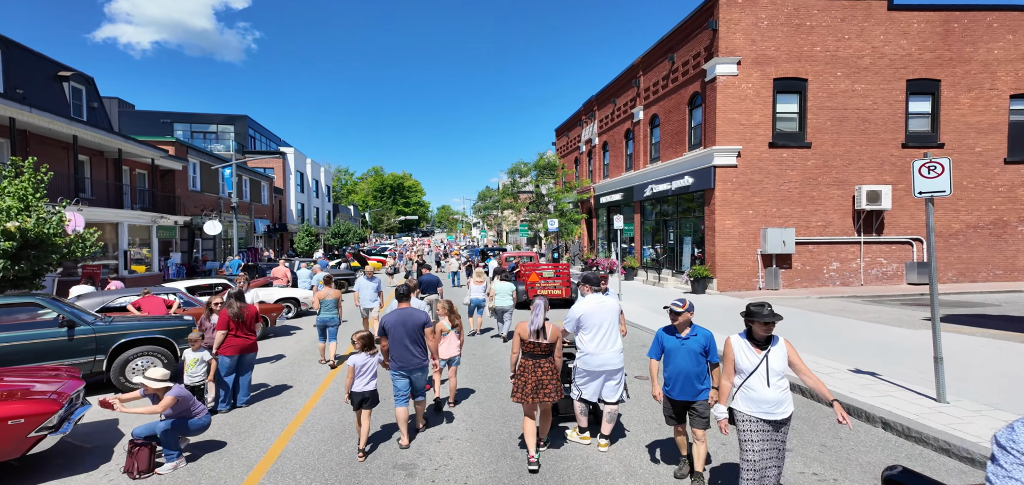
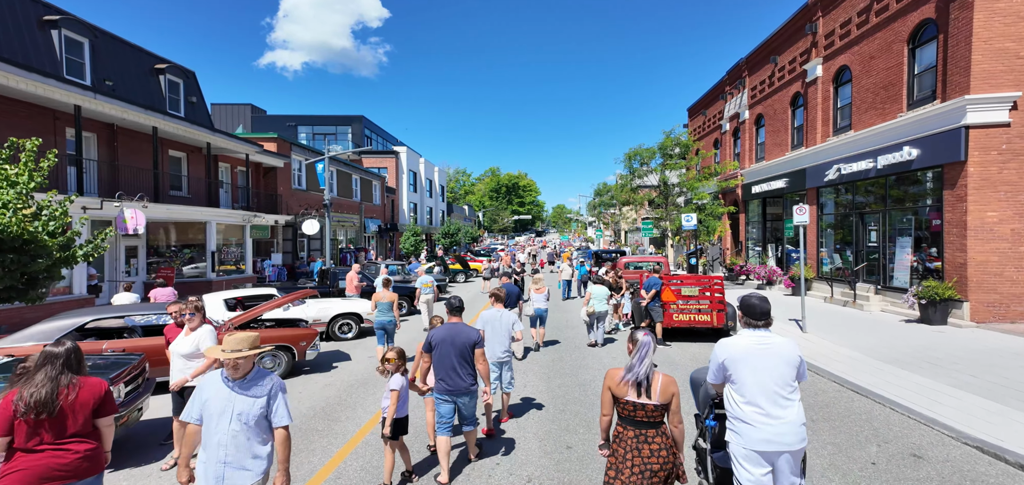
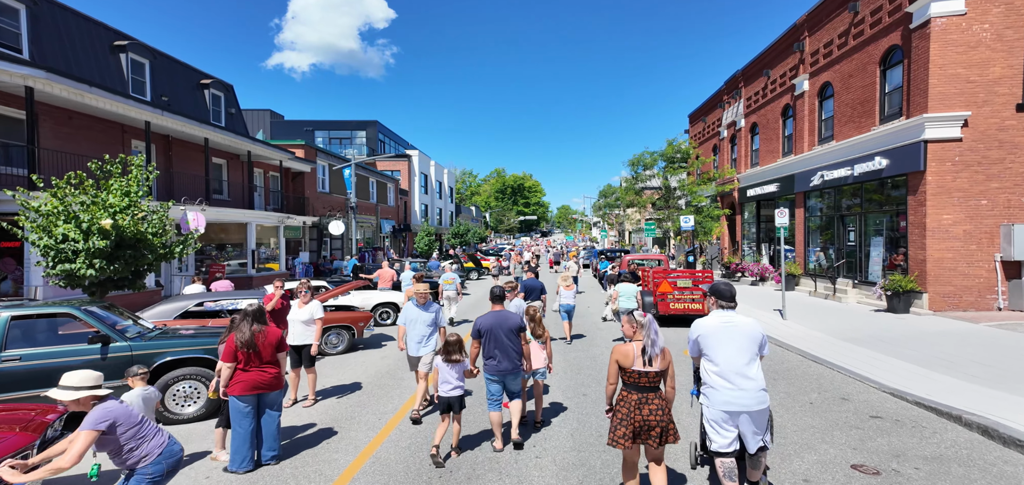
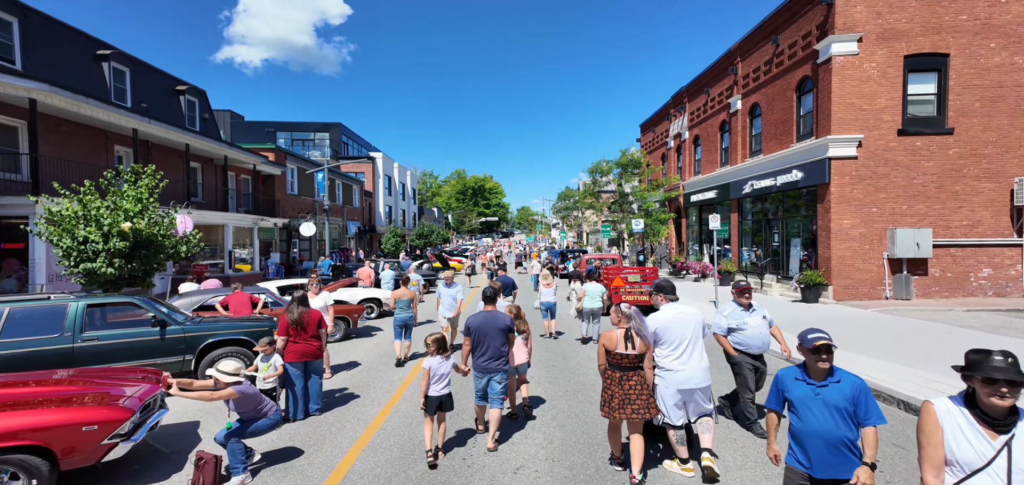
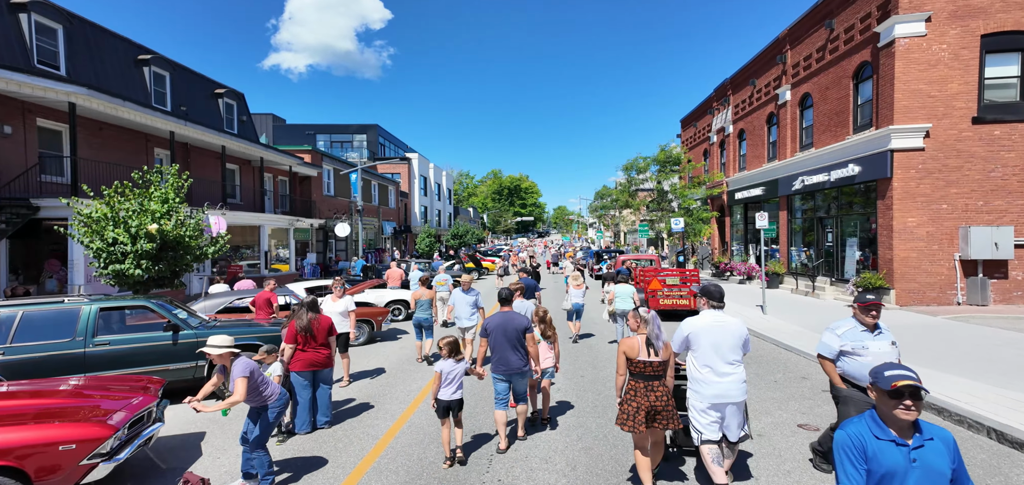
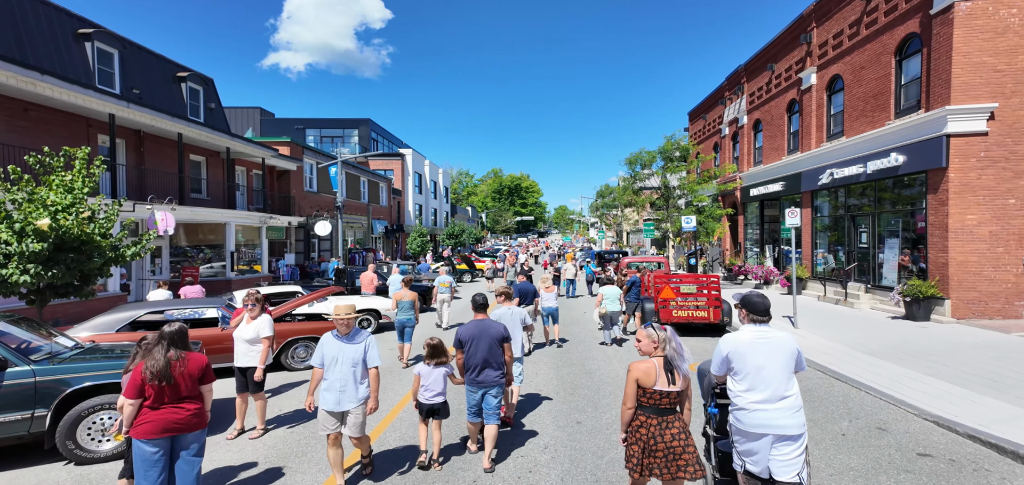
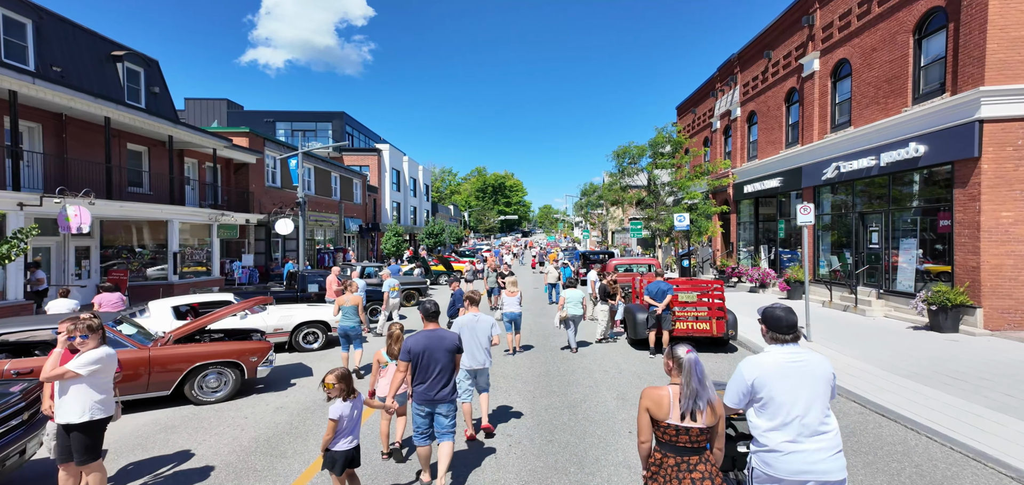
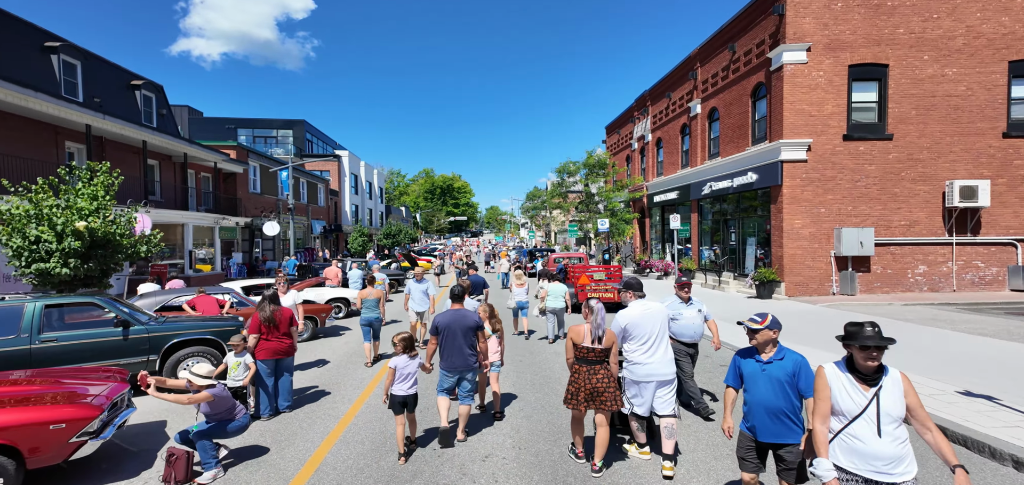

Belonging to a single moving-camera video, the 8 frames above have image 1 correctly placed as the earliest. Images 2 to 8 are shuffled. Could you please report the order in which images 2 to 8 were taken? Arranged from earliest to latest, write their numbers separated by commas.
8, 4, 5, 3, 6, 2, 7
